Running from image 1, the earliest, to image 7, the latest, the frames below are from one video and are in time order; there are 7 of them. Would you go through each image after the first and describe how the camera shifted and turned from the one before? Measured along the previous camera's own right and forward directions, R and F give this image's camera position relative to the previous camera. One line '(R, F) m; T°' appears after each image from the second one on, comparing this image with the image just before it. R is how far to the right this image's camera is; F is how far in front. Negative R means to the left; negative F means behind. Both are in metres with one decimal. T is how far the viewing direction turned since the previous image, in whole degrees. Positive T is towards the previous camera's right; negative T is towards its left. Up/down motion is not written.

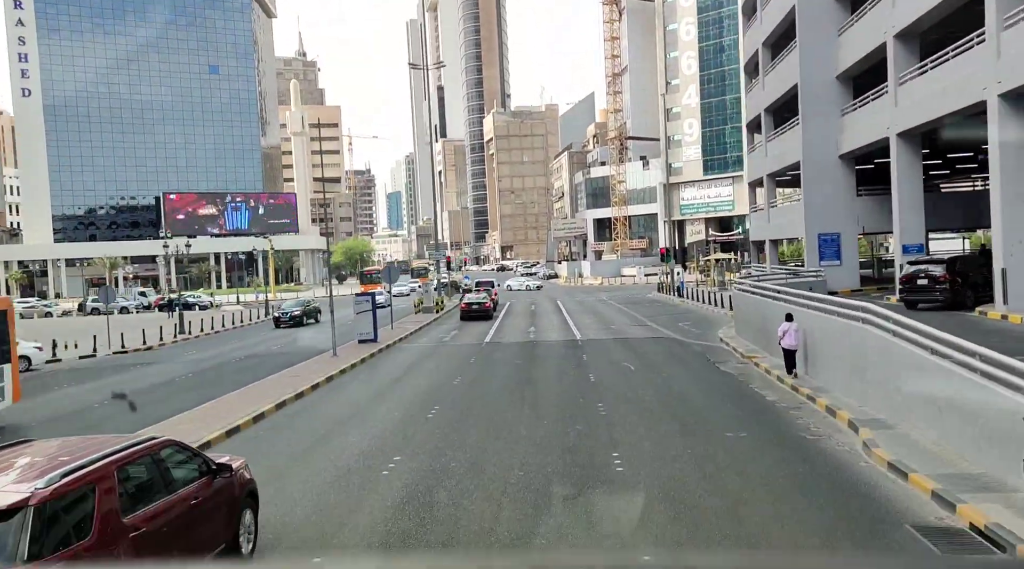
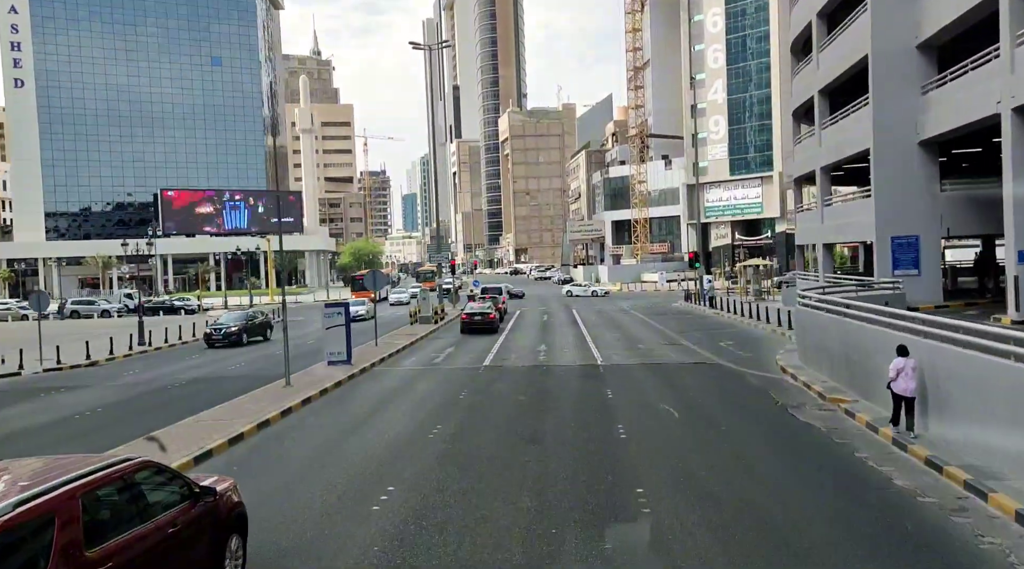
(+0.3, +5.3) m; -1°
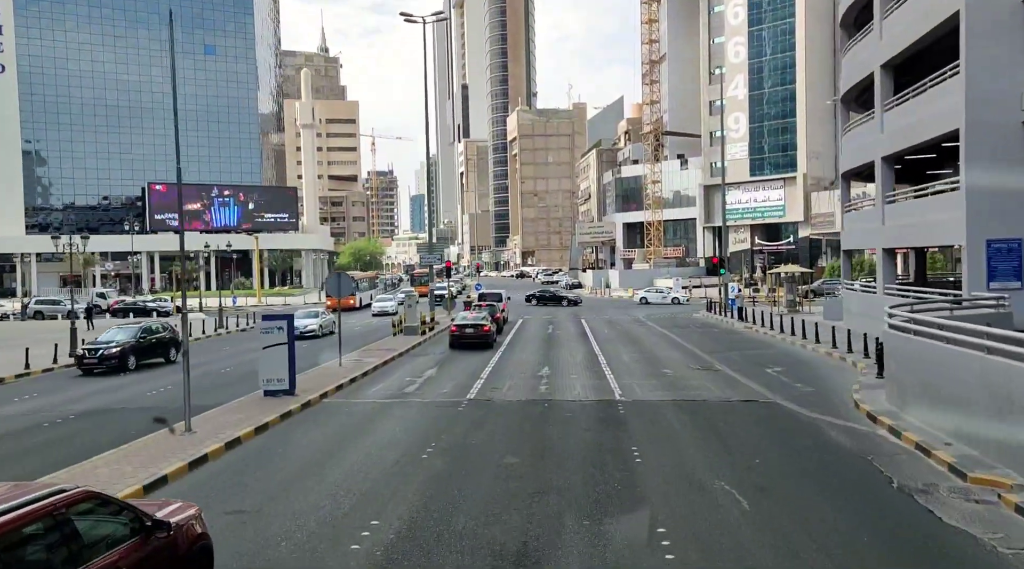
(+0.3, +5.2) m; -1°
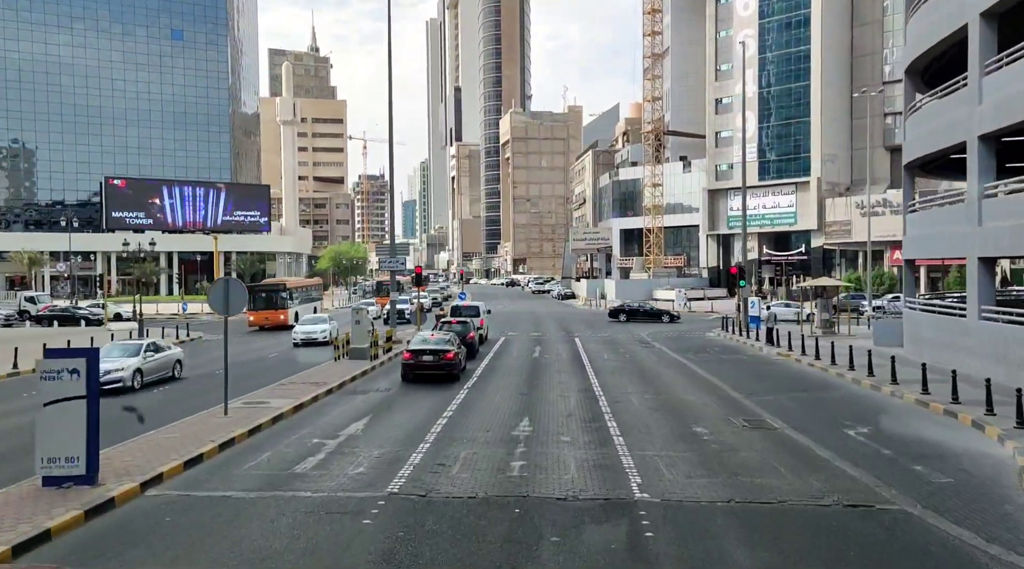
(+0.5, +6.9) m; +1°
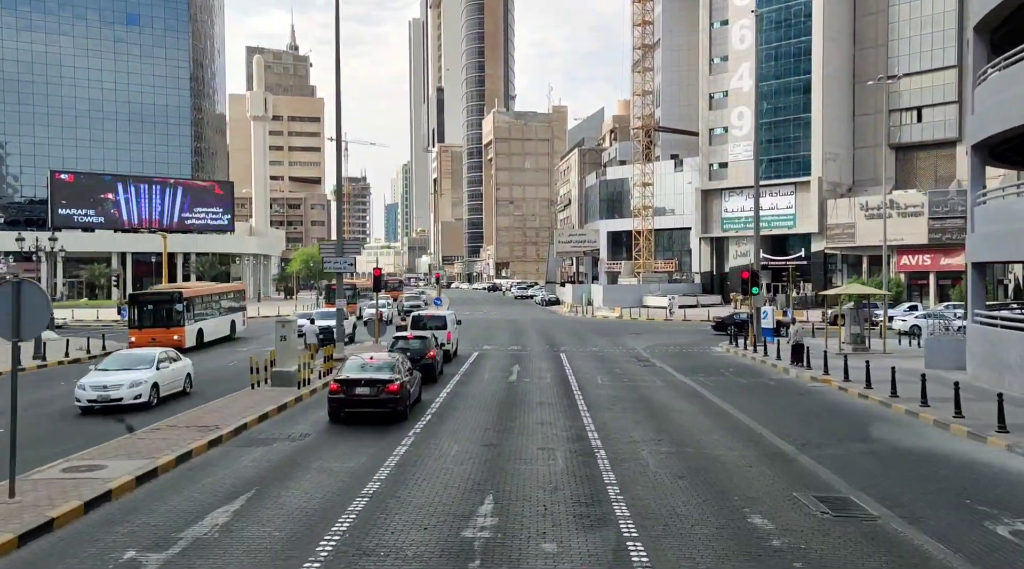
(+0.4, +5.6) m; +1°
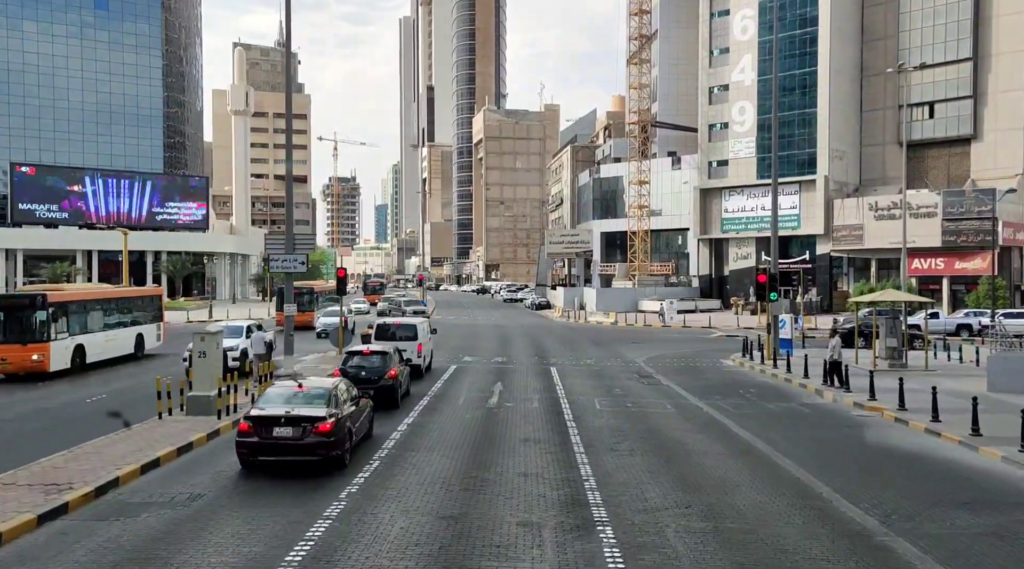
(+0.3, +4.1) m; +1°
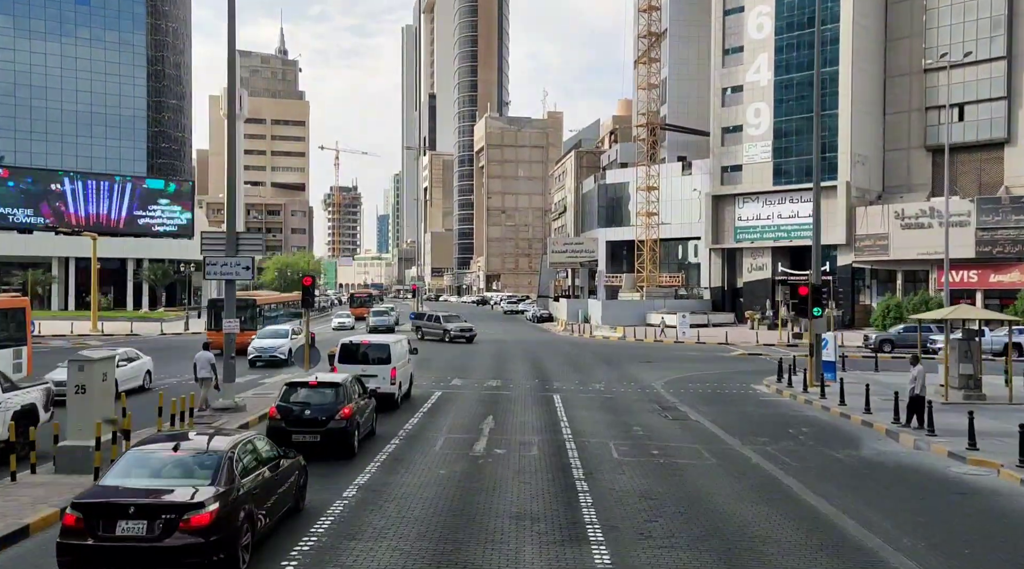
(+0.2, +4.3) m; 0°
